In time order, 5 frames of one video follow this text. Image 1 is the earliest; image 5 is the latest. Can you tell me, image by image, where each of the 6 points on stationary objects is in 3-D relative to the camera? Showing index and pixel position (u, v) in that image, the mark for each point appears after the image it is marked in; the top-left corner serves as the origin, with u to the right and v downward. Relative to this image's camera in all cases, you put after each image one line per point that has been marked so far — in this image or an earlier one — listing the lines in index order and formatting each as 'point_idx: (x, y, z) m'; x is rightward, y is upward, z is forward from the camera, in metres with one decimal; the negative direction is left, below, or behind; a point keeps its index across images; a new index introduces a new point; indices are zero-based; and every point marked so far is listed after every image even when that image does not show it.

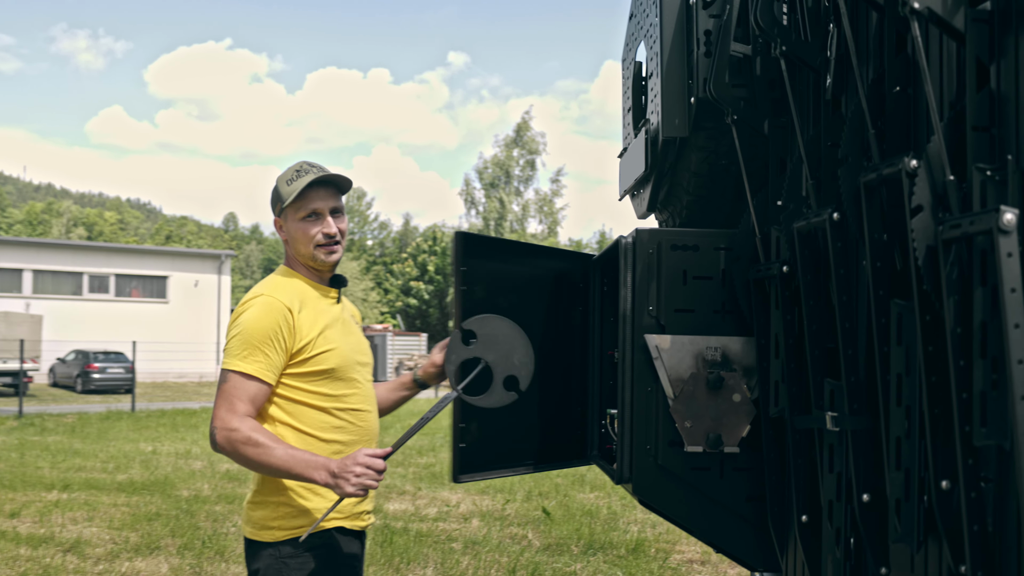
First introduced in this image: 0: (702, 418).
0: (+0.5, -0.3, +2.6) m
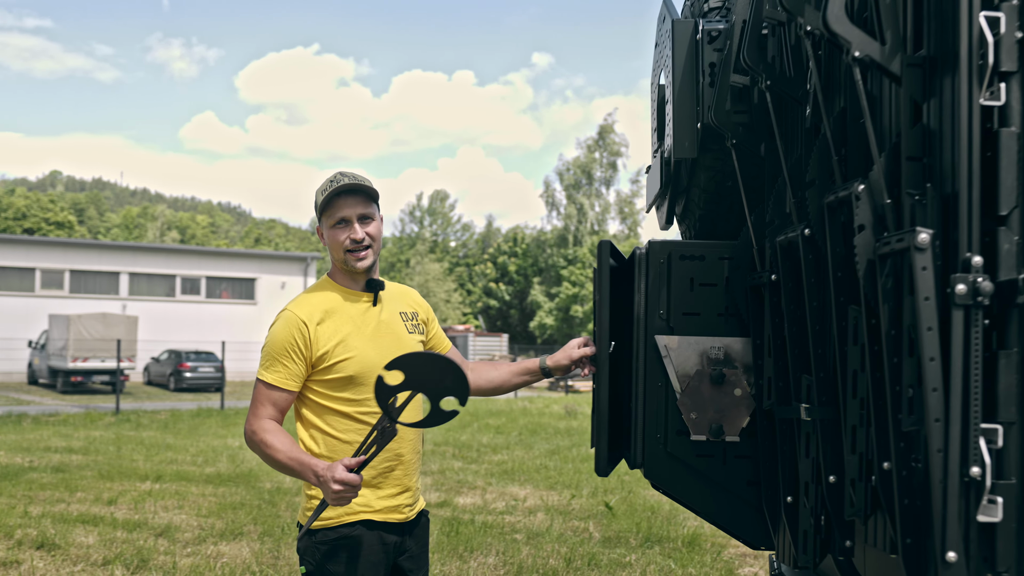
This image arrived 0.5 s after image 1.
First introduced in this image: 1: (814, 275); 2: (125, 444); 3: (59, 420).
0: (+0.5, -0.3, +2.9) m
1: (+0.7, 0.0, +2.4) m
2: (-5.4, -2.2, +15.1) m
3: (-8.1, -2.4, +19.3) m
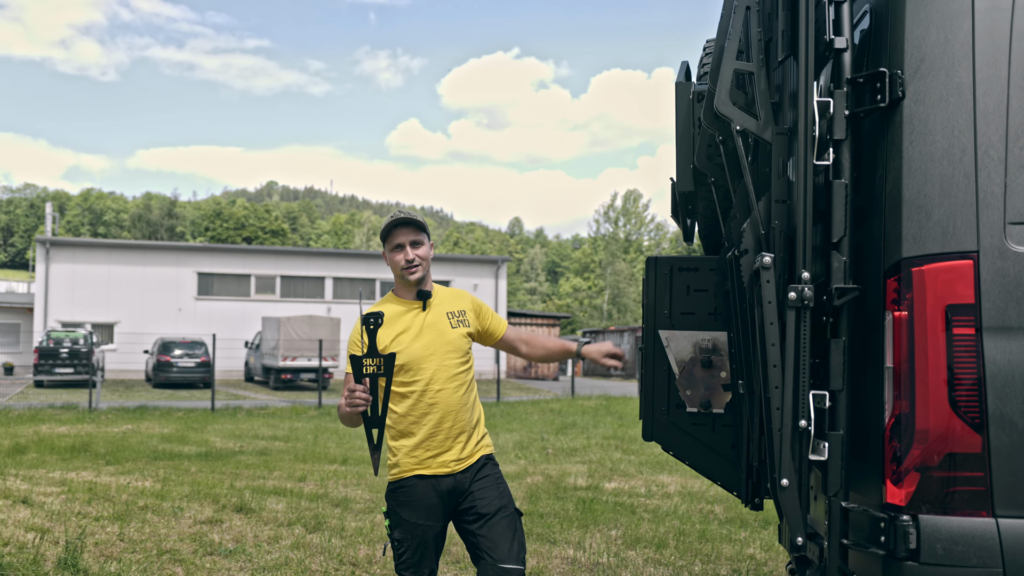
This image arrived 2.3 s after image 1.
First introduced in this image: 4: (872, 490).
0: (+0.7, -0.4, +3.8) m
1: (+0.7, 0.0, +3.2) m
2: (-3.0, -2.3, +16.8) m
3: (-4.8, -2.5, +21.5) m
4: (+0.9, -0.5, +2.7) m
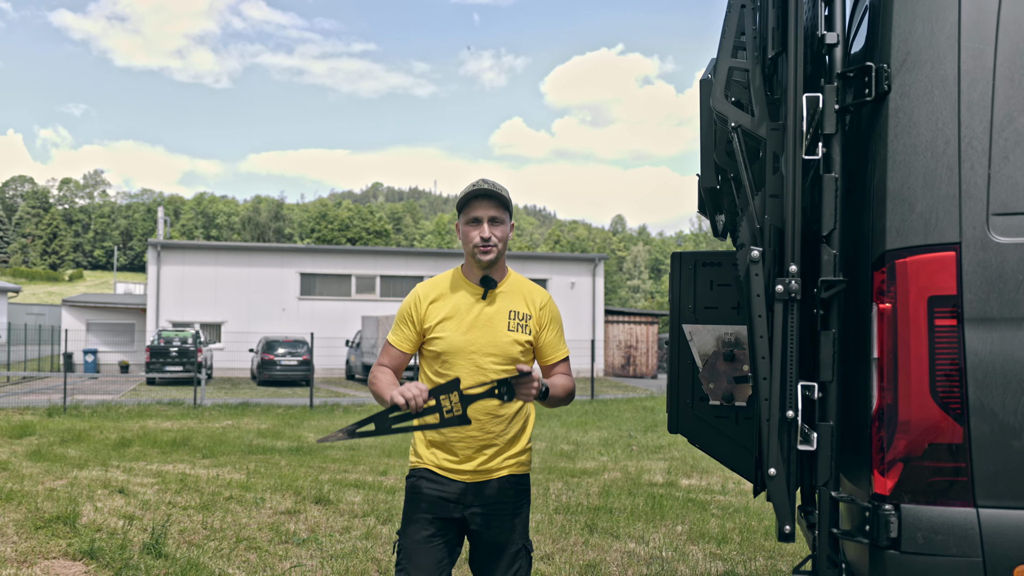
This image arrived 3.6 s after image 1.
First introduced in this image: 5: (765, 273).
0: (+0.7, -0.3, +3.8) m
1: (+0.7, 0.0, +3.3) m
2: (-1.6, -2.2, +17.1) m
3: (-3.0, -2.4, +21.9) m
4: (+0.9, -0.5, +2.7) m
5: (+0.7, 0.0, +2.8) m
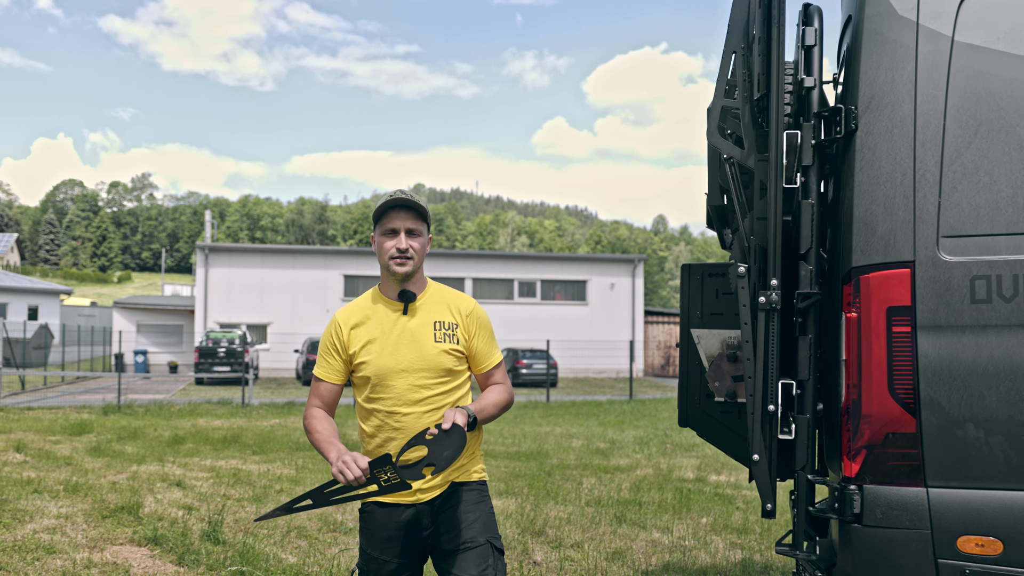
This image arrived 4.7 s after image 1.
0: (+0.8, -0.4, +4.3) m
1: (+0.8, 0.0, +3.7) m
2: (-1.0, -2.3, +17.6) m
3: (-2.2, -2.5, +22.5) m
4: (+0.9, -0.5, +3.1) m
5: (+0.7, 0.0, +3.2) m
